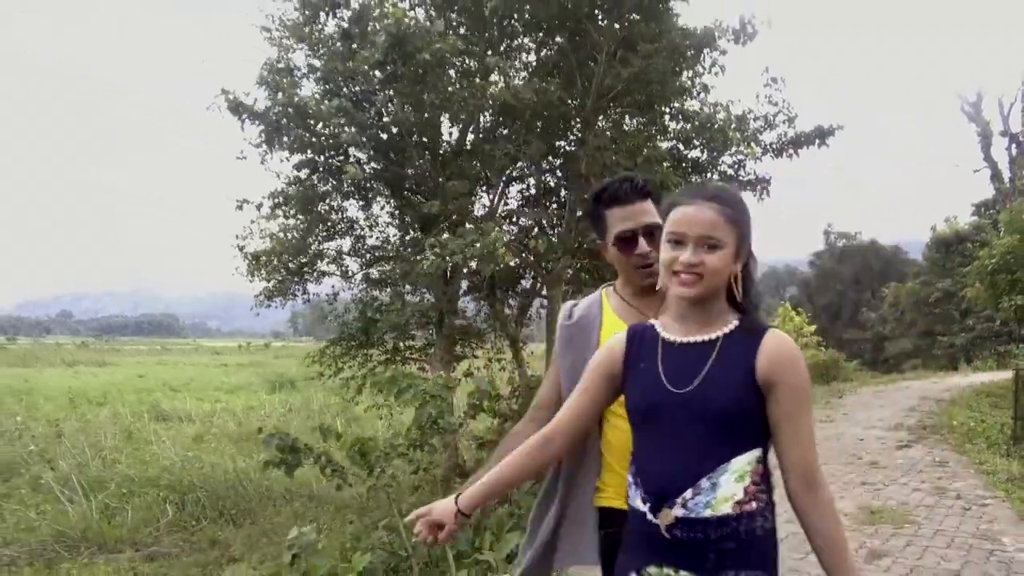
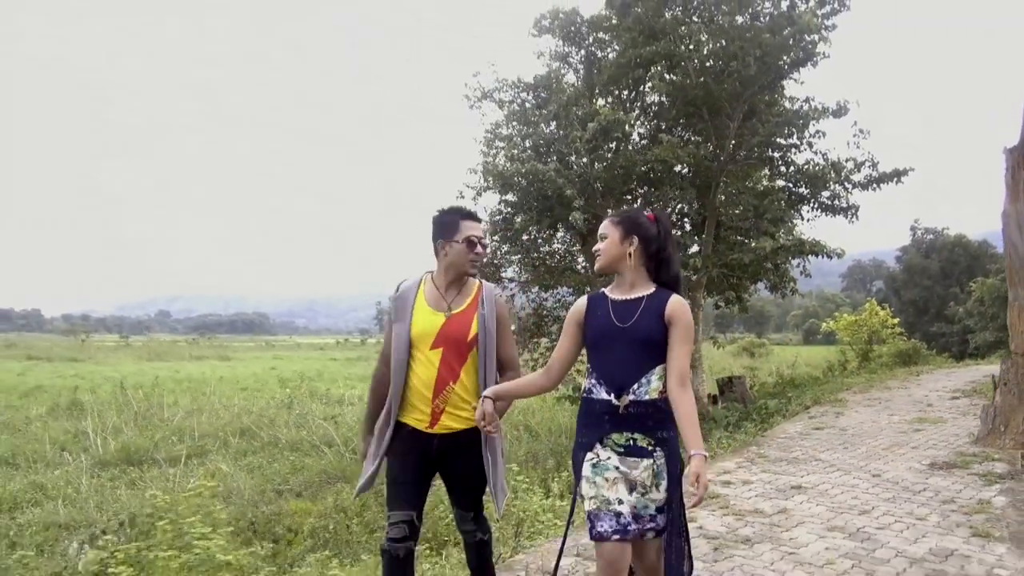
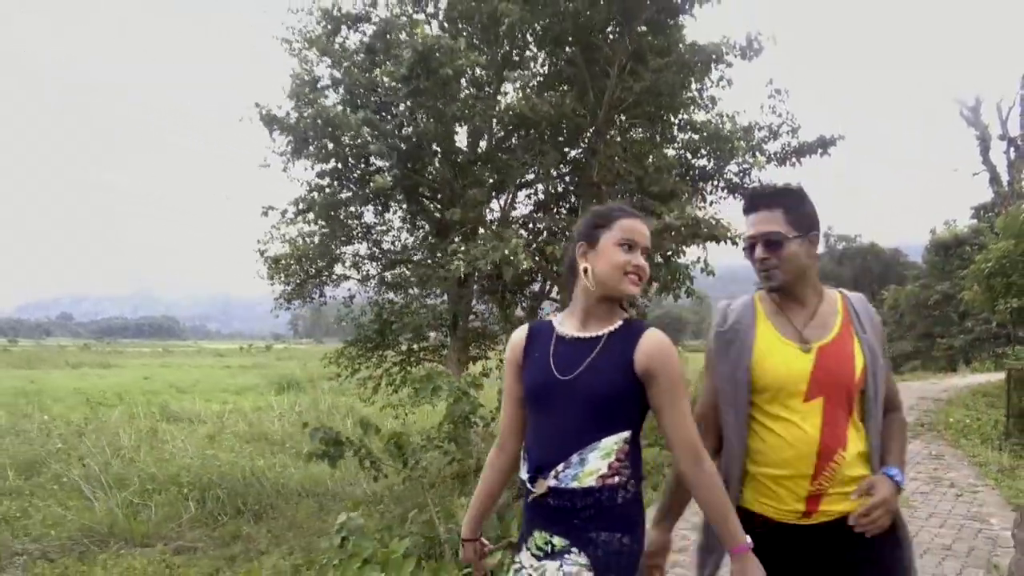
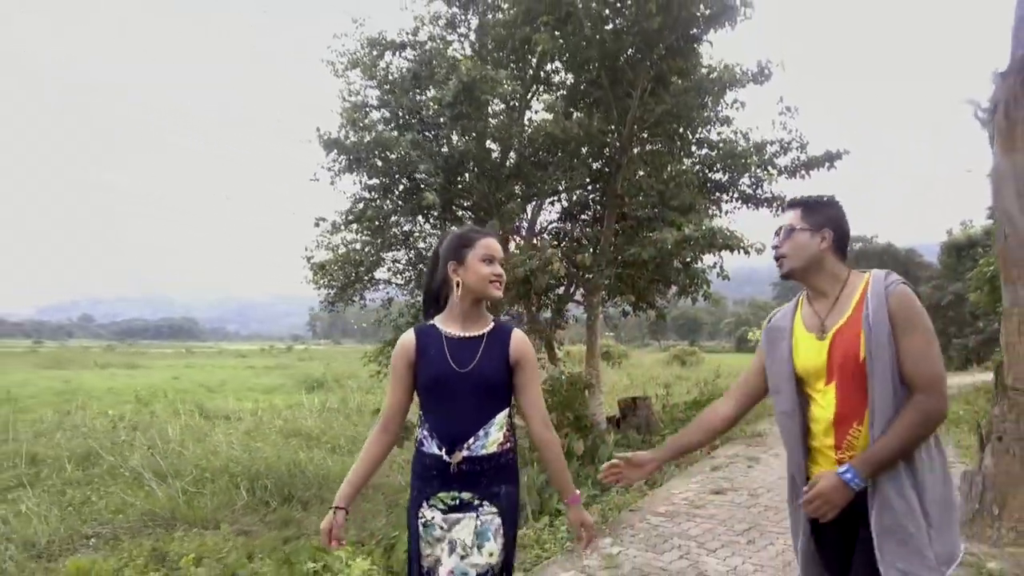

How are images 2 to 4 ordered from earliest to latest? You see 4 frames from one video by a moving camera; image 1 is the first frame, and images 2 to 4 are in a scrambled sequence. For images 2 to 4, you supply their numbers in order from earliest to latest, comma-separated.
3, 4, 2
